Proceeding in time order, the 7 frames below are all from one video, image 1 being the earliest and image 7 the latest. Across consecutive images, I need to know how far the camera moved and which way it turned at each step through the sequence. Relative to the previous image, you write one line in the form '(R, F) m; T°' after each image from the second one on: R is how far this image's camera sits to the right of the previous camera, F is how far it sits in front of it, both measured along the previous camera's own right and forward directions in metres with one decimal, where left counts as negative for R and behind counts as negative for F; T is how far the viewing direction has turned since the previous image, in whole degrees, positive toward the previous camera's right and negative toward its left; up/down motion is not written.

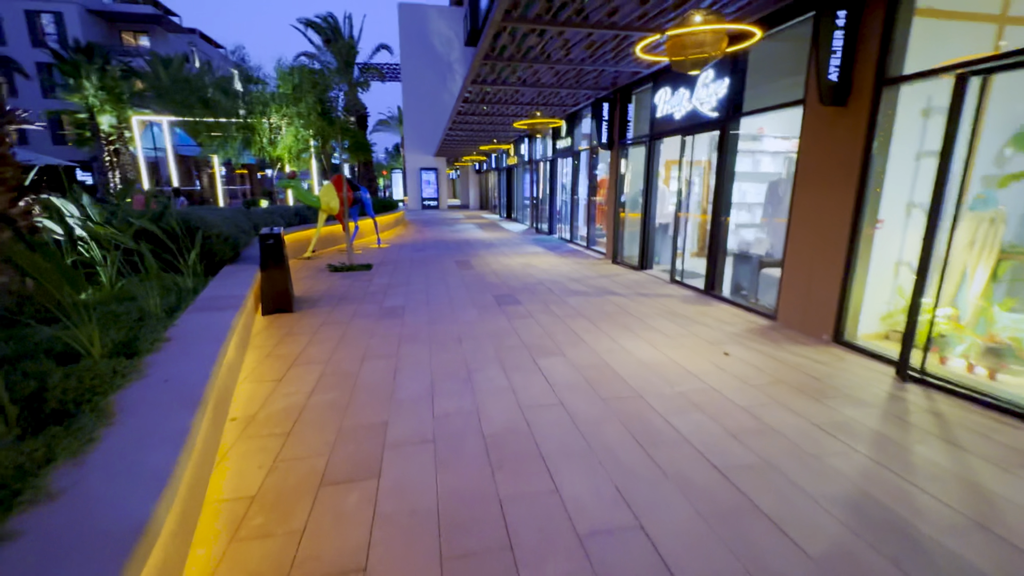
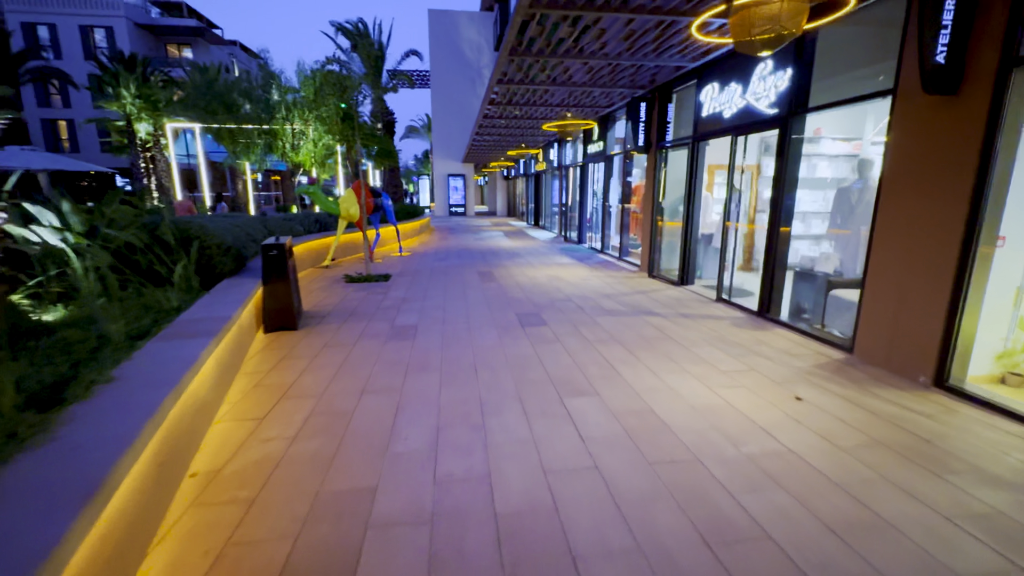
(0.0, +0.6) m; -3°
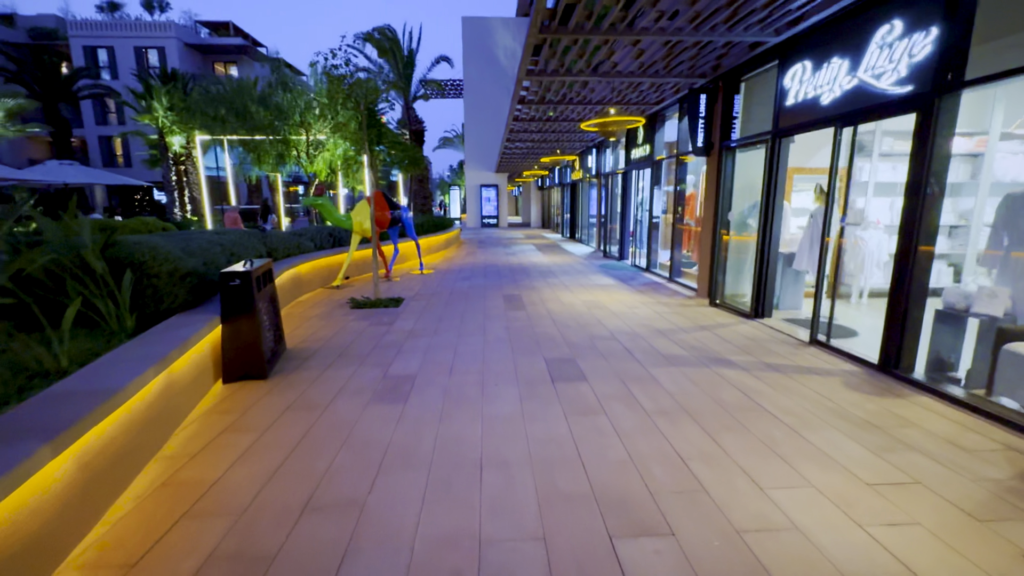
(+0.1, +1.1) m; -4°
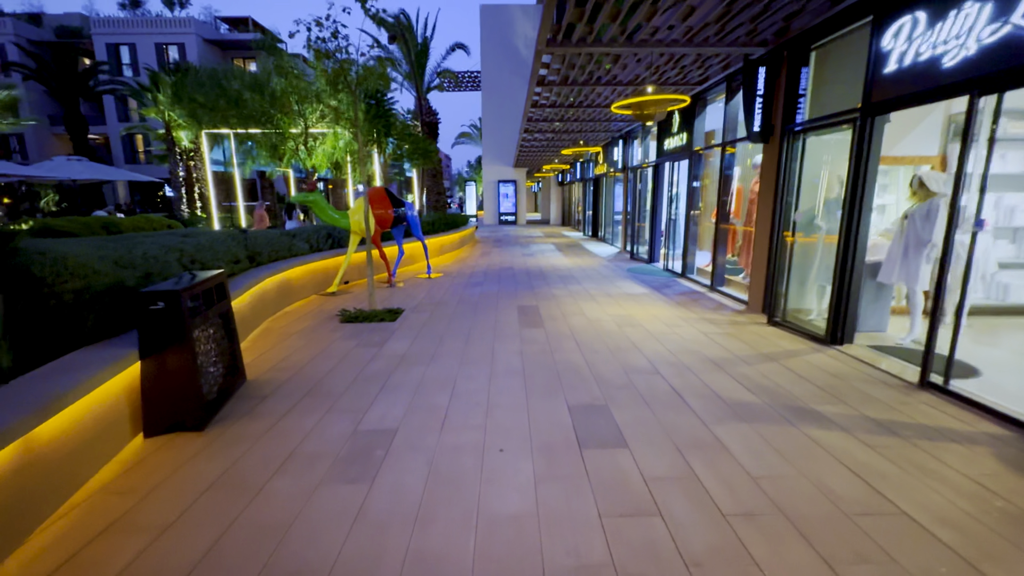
(0.0, +1.0) m; -2°
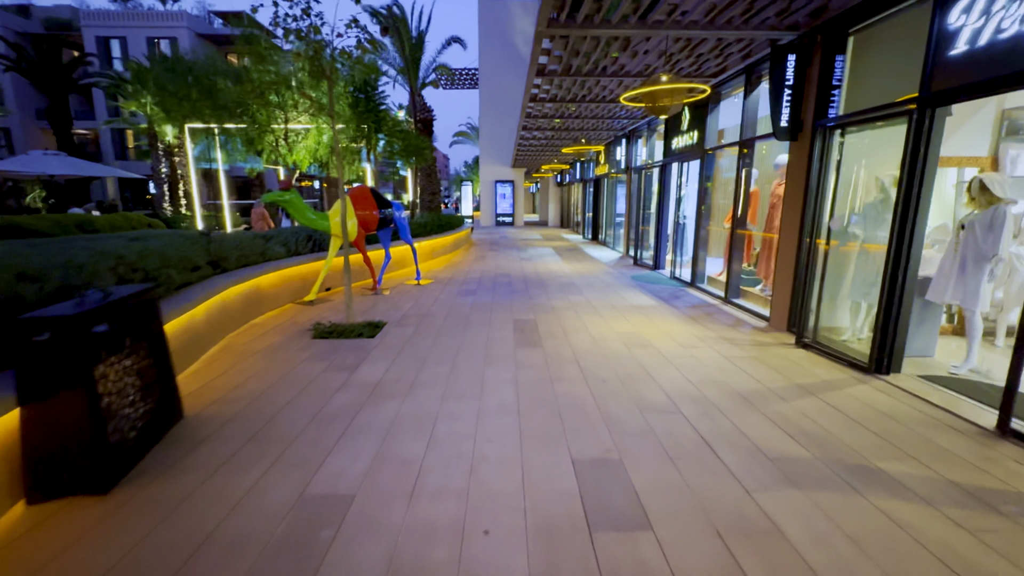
(0.0, +0.6) m; 0°
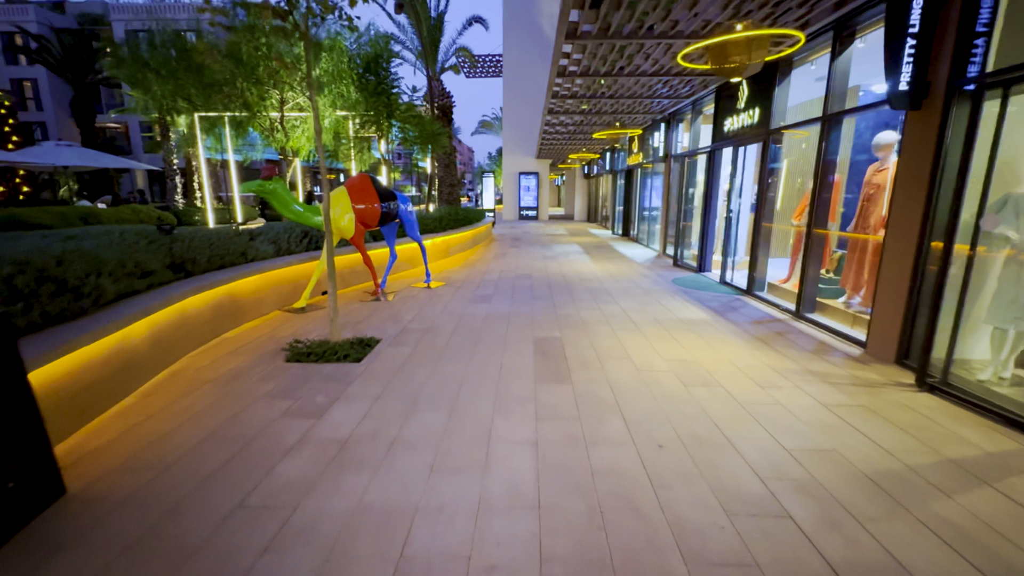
(0.0, +1.0) m; -3°
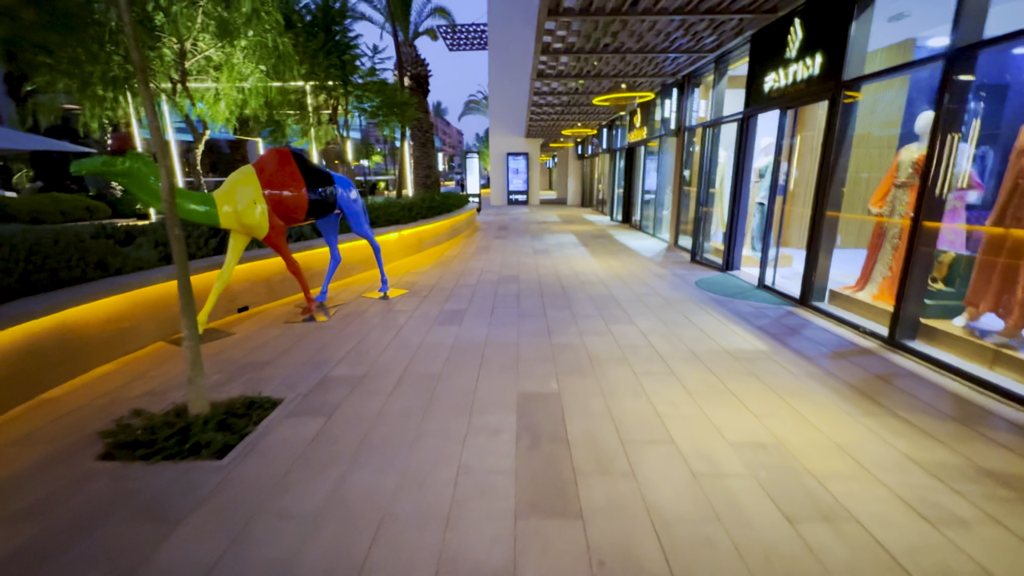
(+0.1, +1.5) m; +1°
